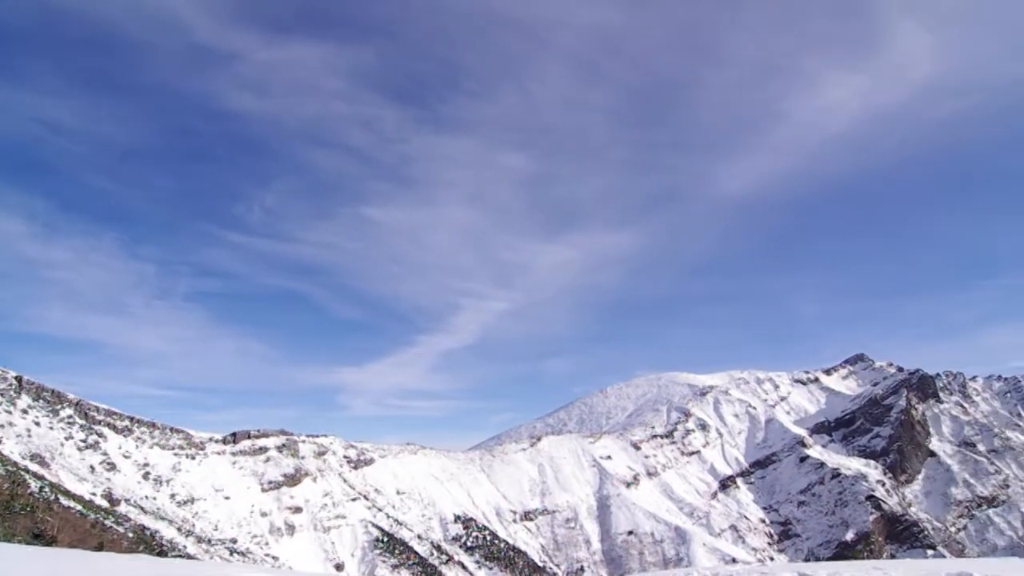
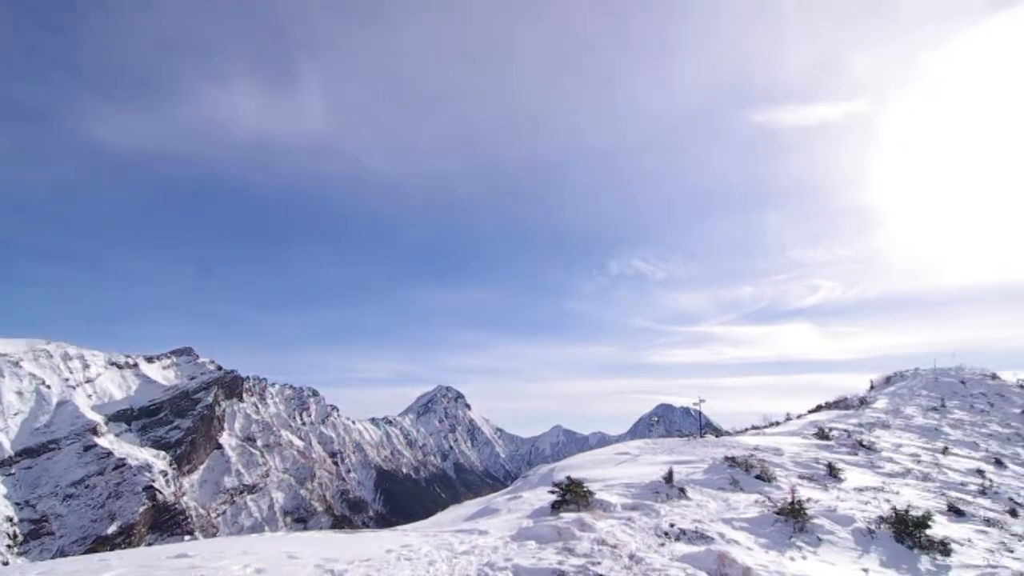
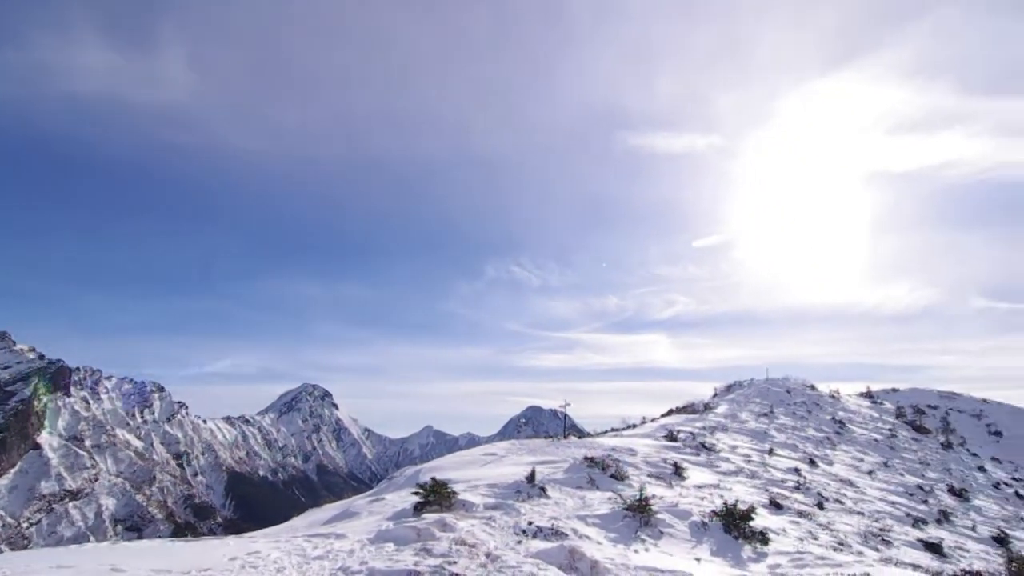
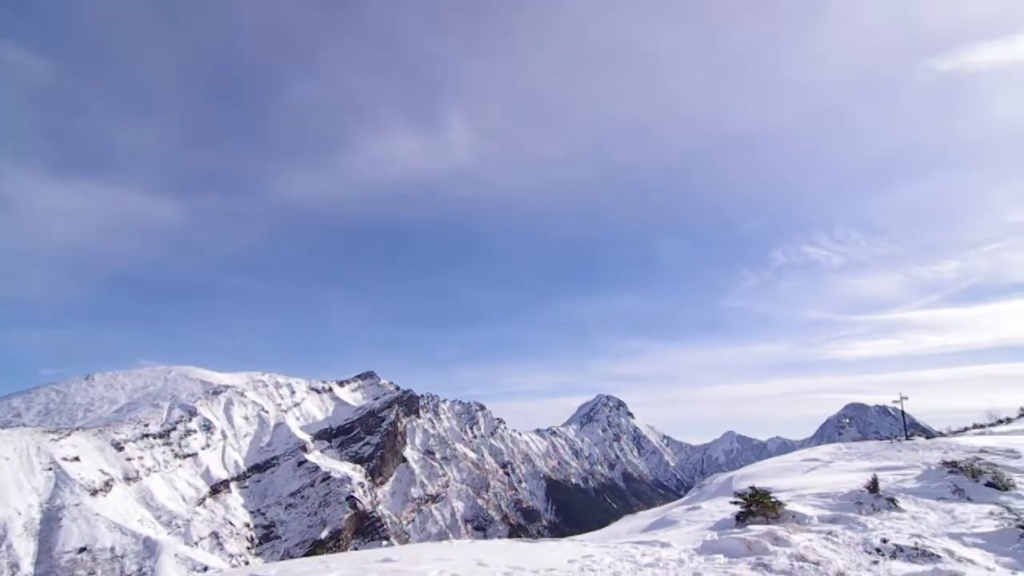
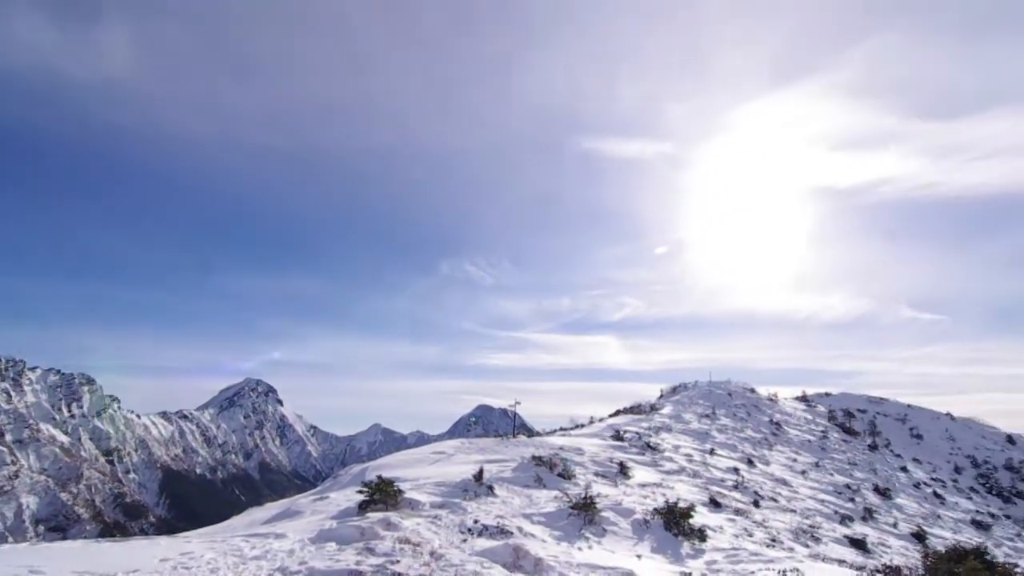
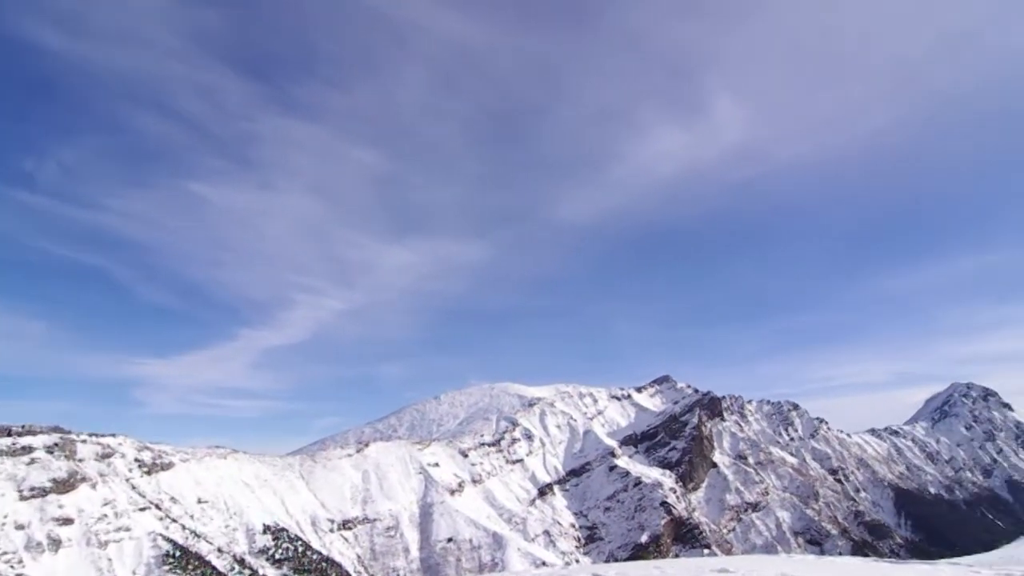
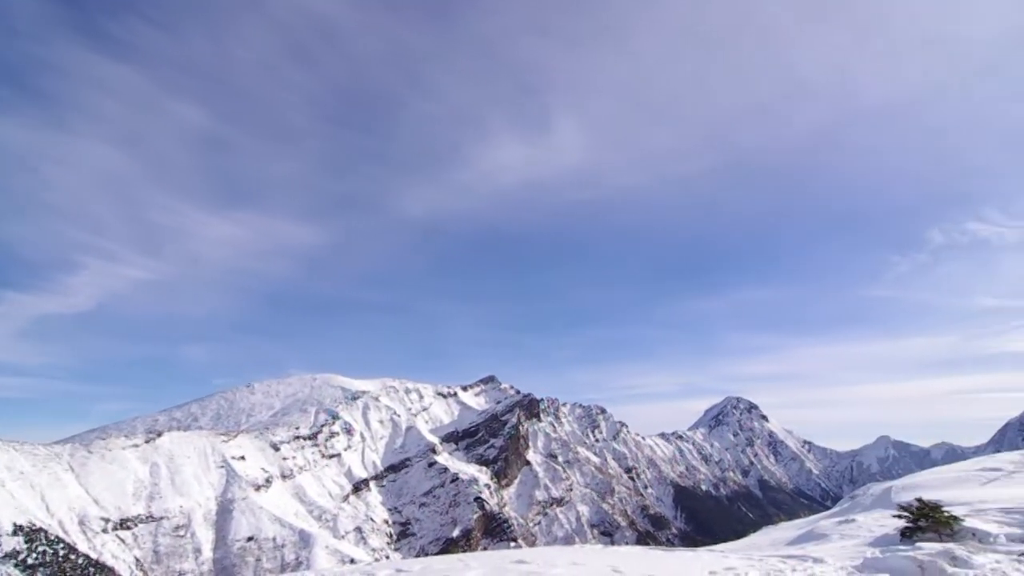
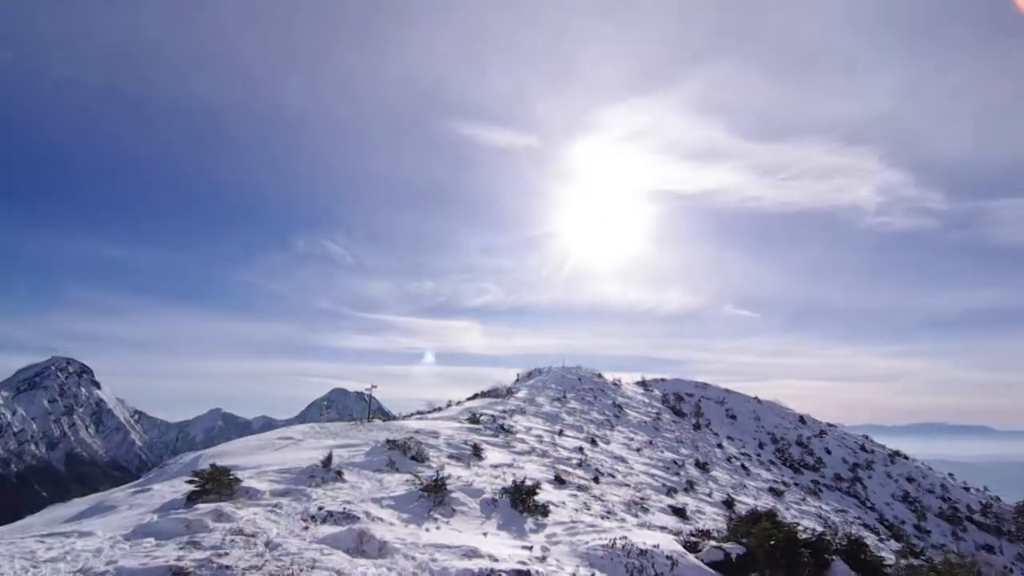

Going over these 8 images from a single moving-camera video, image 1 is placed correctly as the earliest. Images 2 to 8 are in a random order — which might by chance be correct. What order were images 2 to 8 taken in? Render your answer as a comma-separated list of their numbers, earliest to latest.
6, 7, 4, 2, 3, 5, 8
